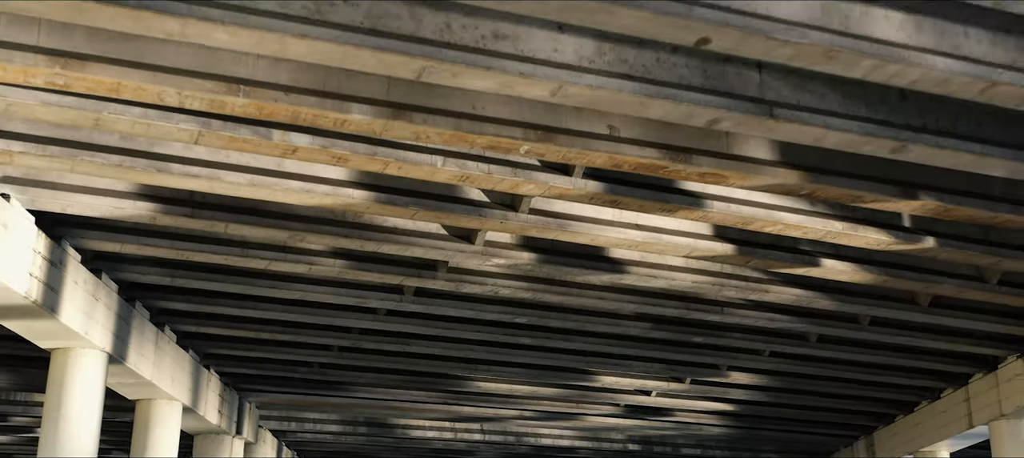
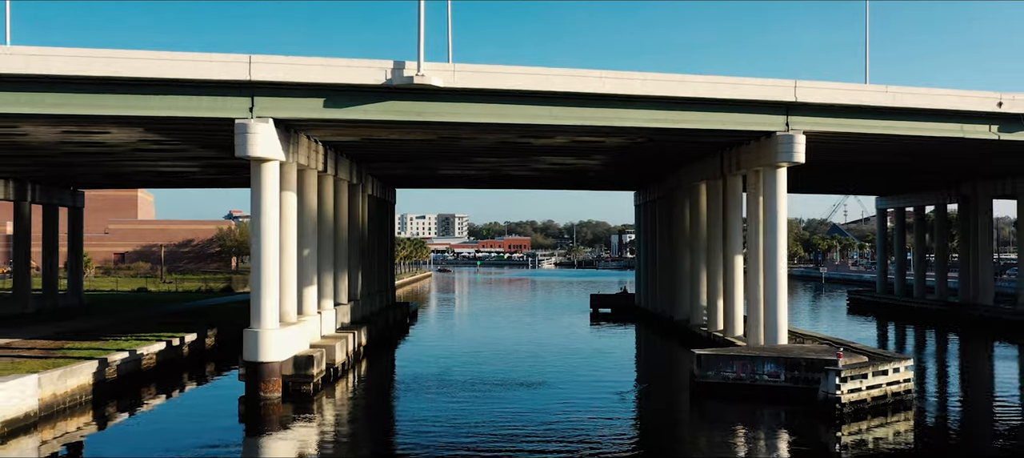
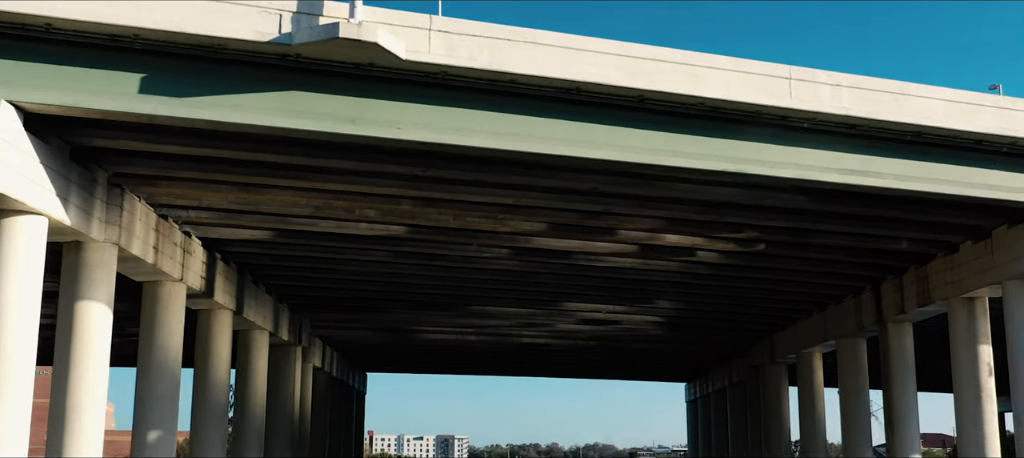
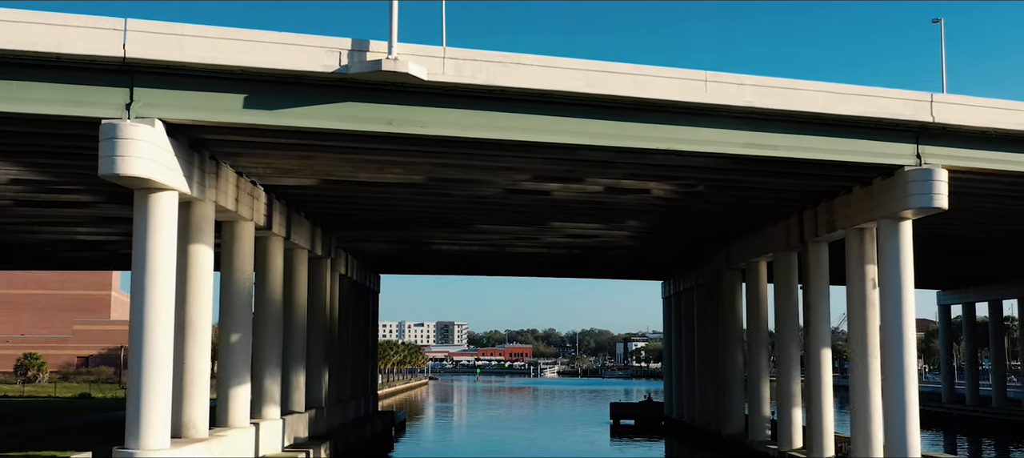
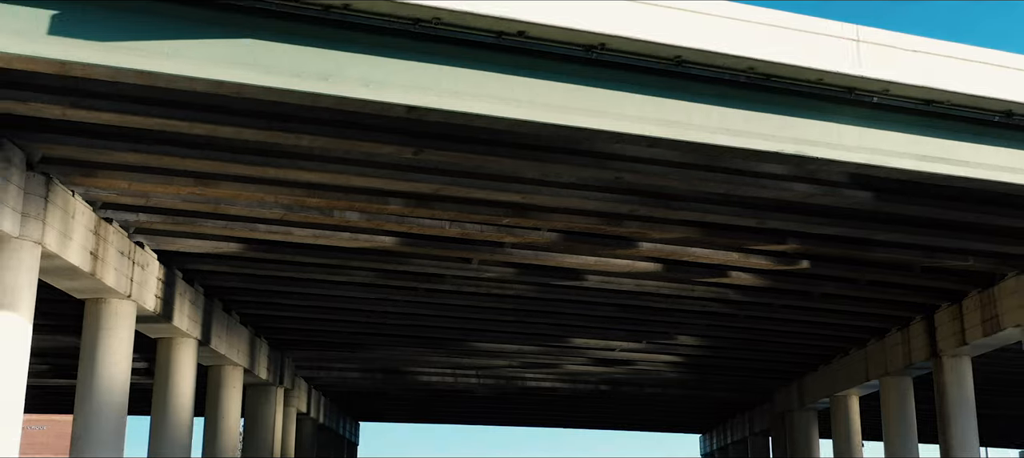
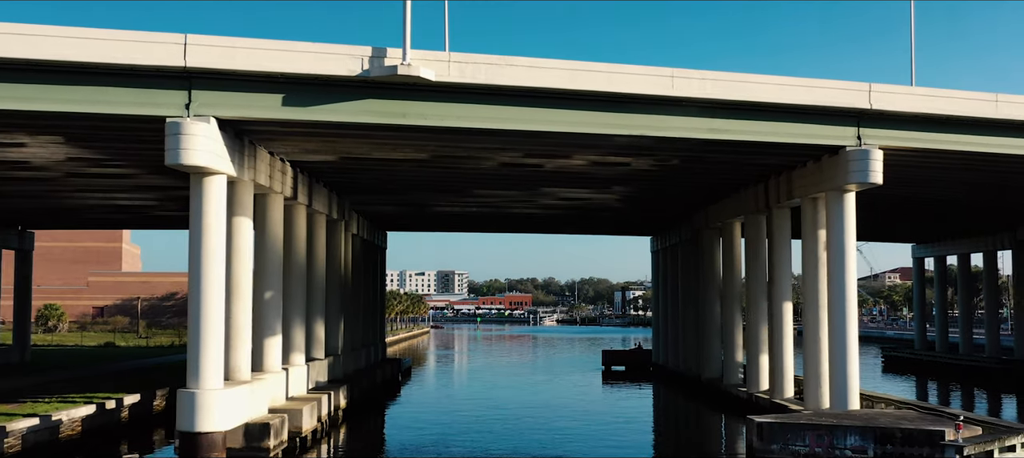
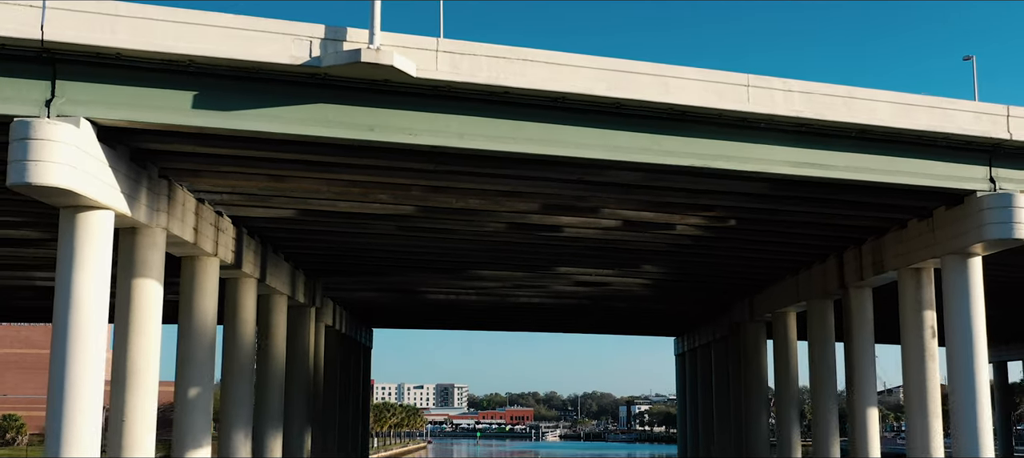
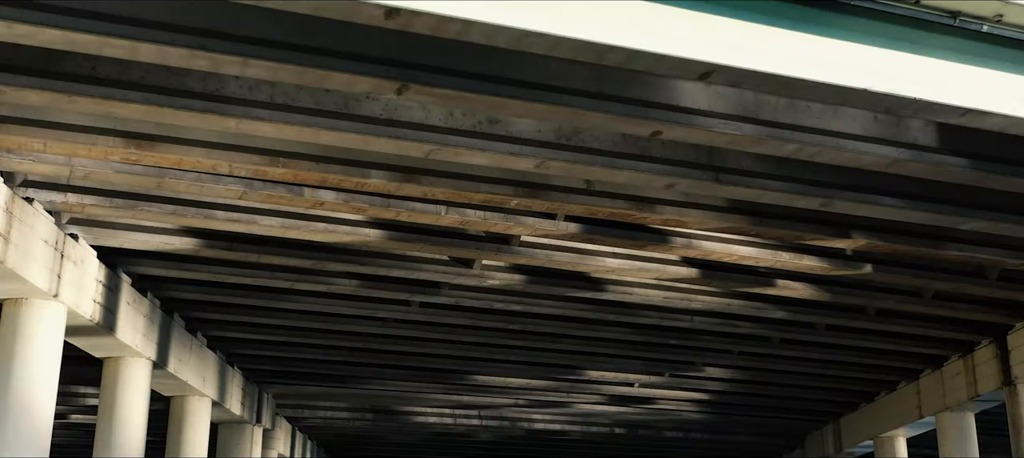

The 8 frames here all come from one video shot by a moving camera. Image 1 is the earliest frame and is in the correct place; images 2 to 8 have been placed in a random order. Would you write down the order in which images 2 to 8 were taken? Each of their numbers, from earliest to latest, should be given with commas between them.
8, 5, 3, 7, 4, 6, 2
